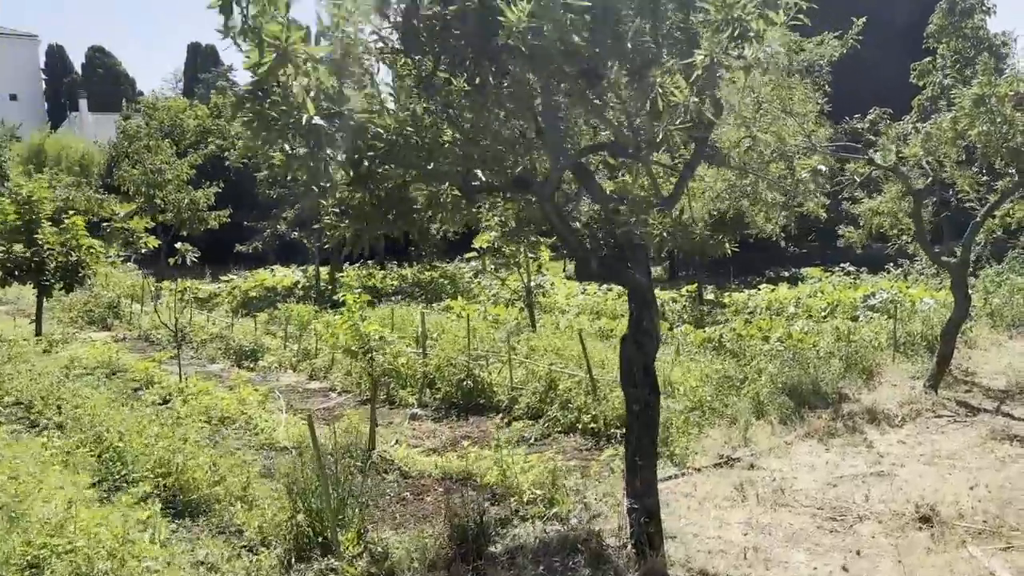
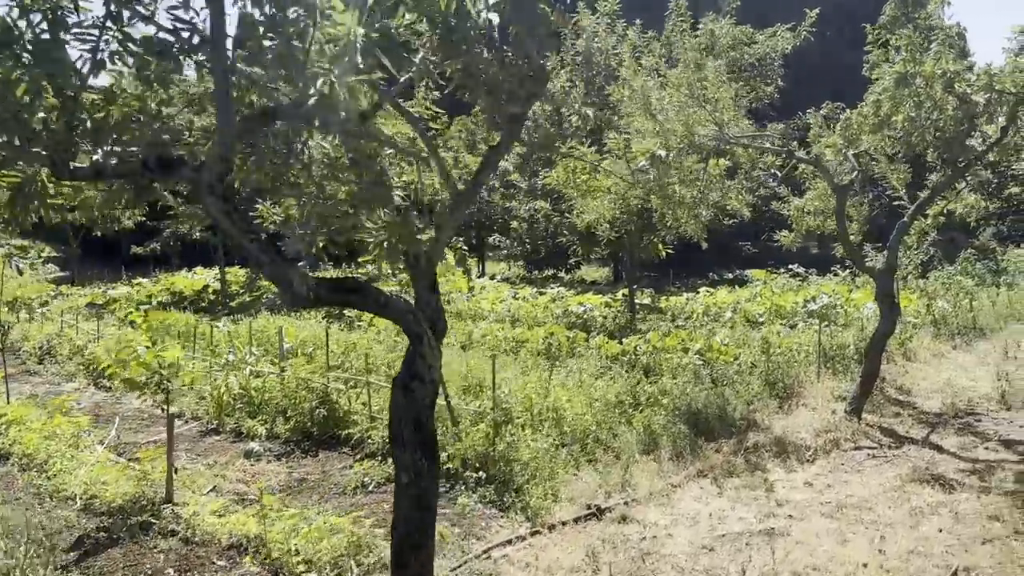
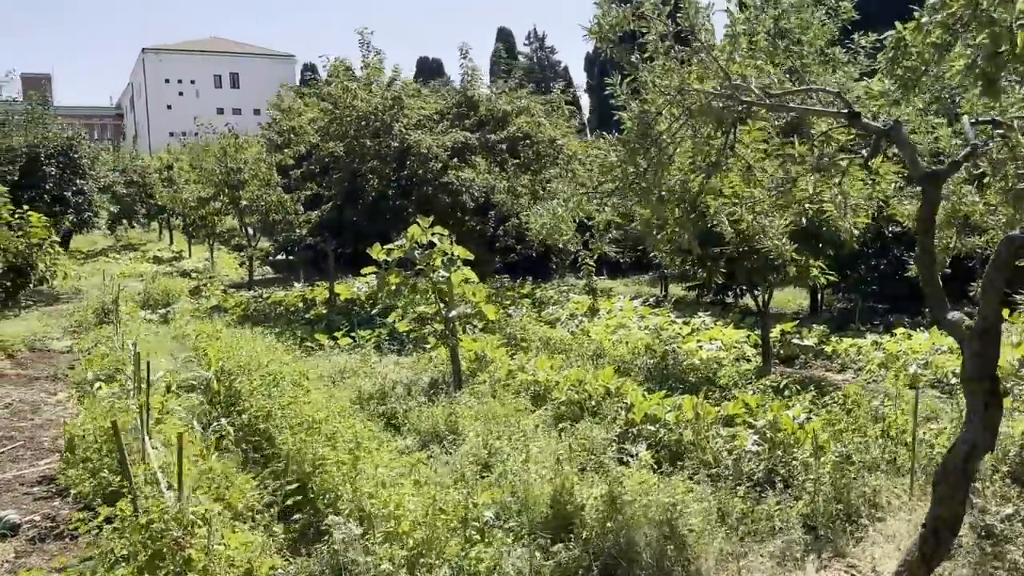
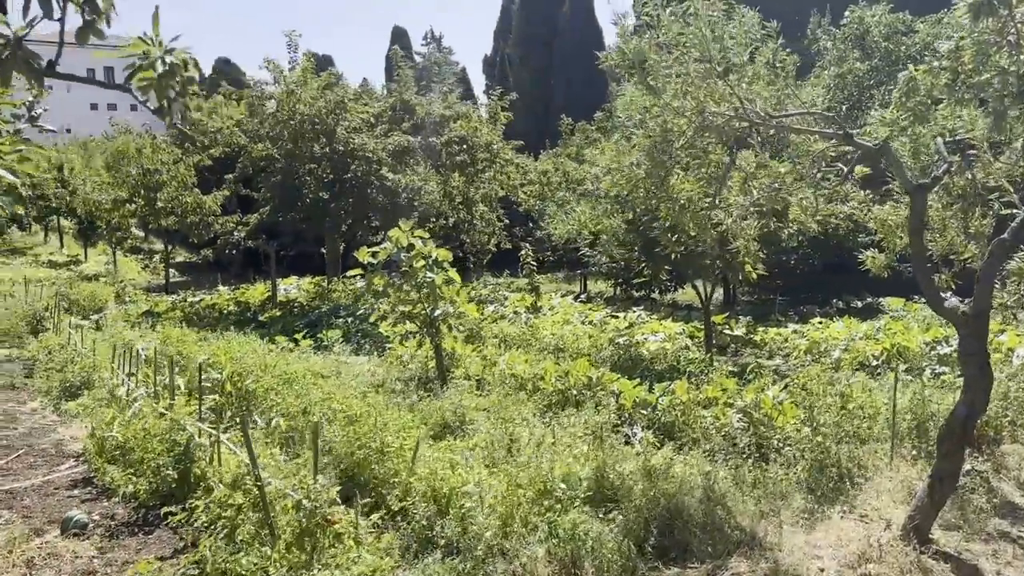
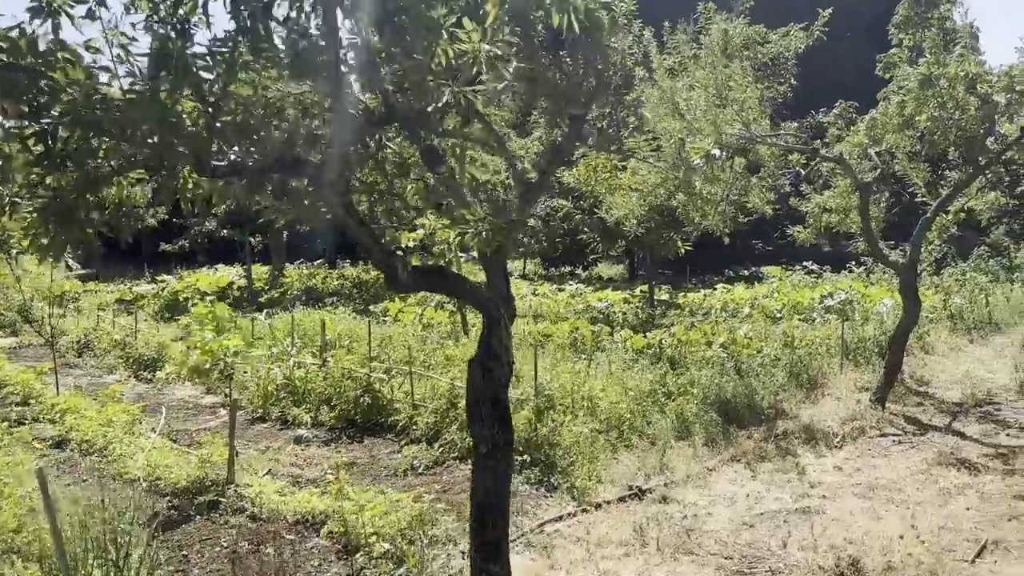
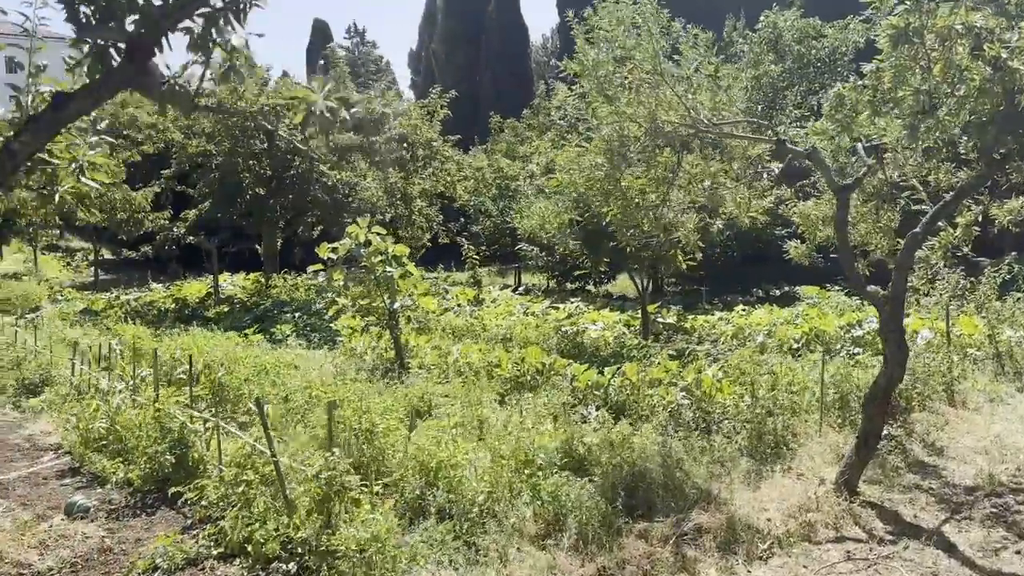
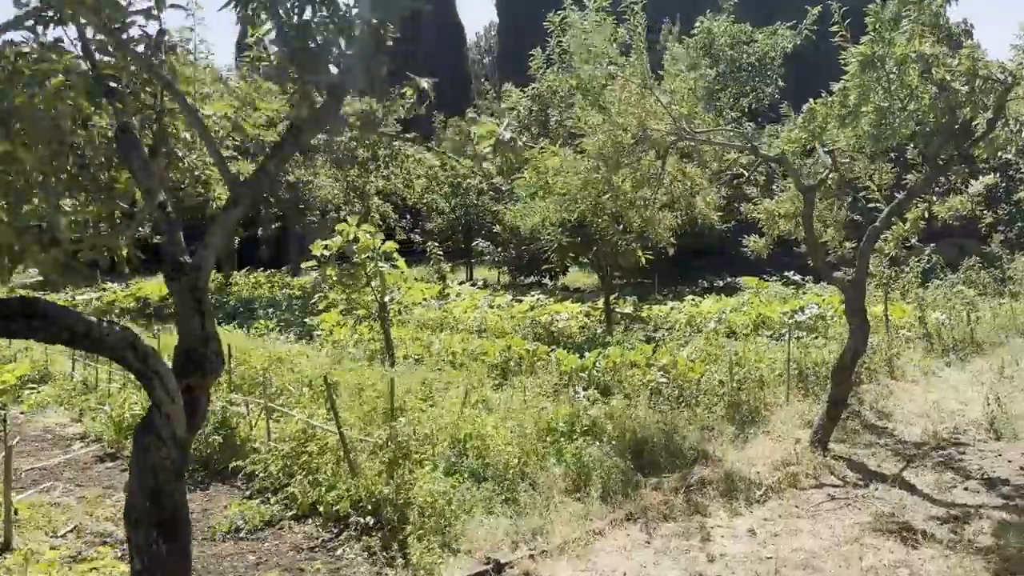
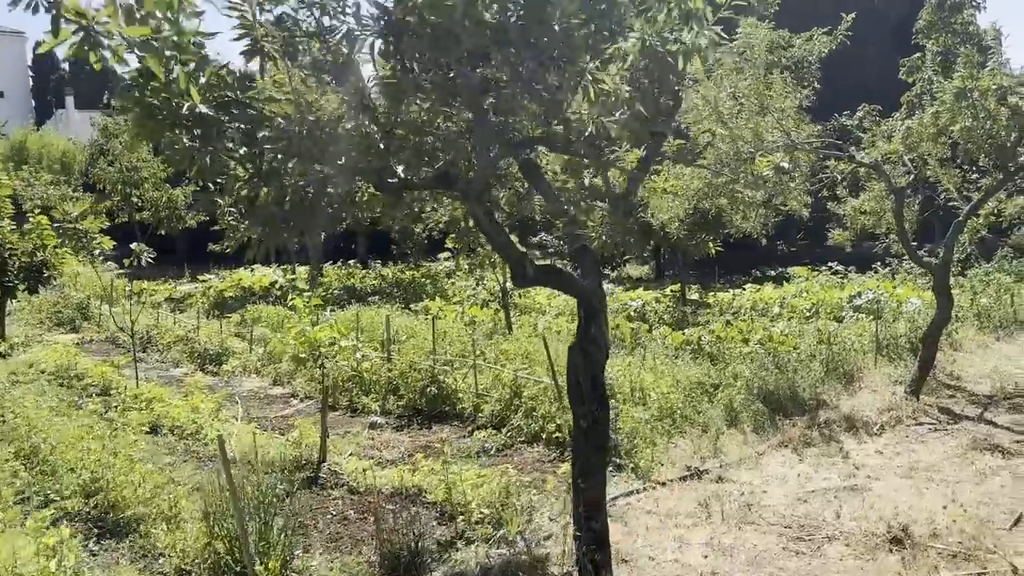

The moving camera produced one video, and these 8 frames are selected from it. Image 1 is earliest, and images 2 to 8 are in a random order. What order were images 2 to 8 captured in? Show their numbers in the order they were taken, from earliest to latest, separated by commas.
8, 5, 2, 7, 6, 4, 3
